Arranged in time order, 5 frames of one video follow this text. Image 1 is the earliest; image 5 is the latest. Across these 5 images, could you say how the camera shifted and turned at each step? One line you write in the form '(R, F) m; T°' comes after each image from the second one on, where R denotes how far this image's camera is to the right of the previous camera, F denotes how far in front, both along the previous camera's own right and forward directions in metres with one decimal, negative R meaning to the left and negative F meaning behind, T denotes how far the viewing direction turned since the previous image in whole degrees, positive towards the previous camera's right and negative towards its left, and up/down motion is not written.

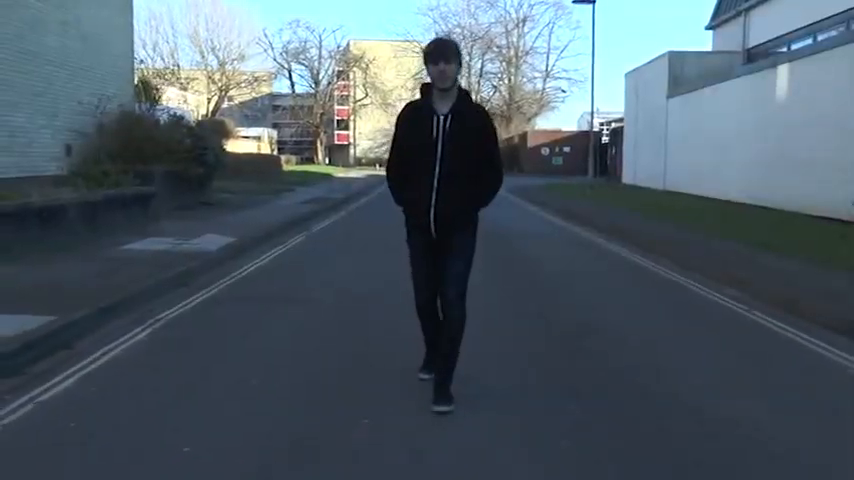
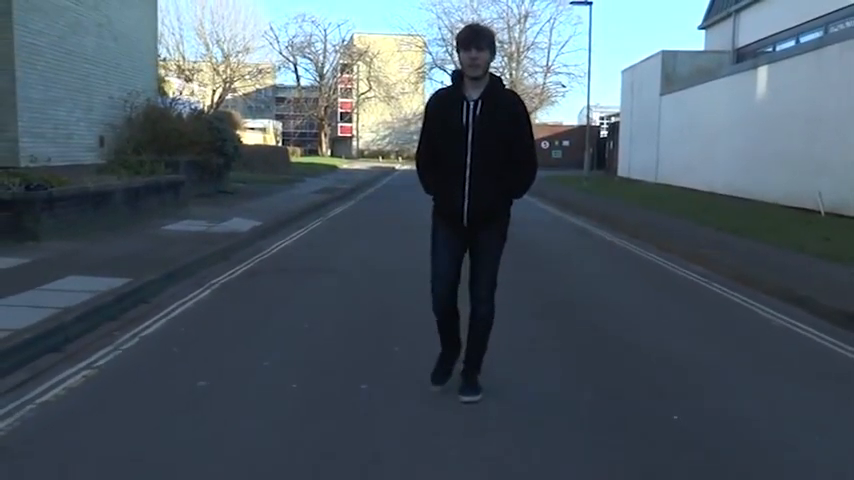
(-0.1, -1.8) m; 0°
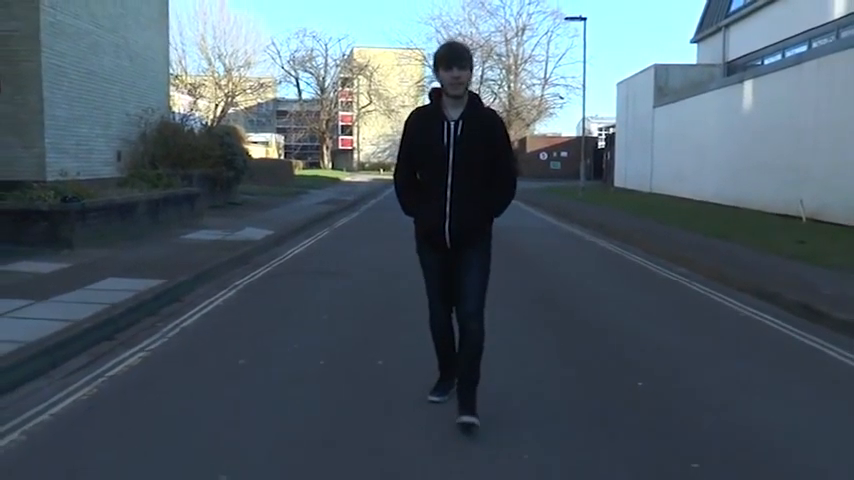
(0.0, -1.1) m; 0°
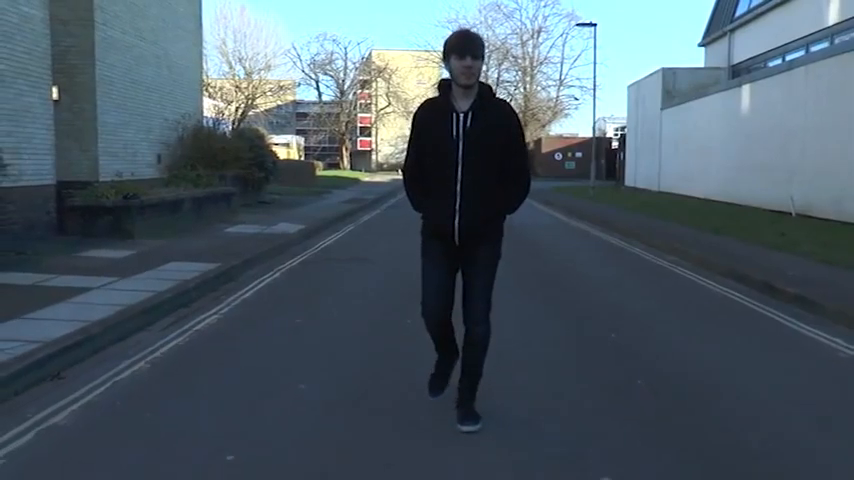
(0.0, -1.9) m; -1°
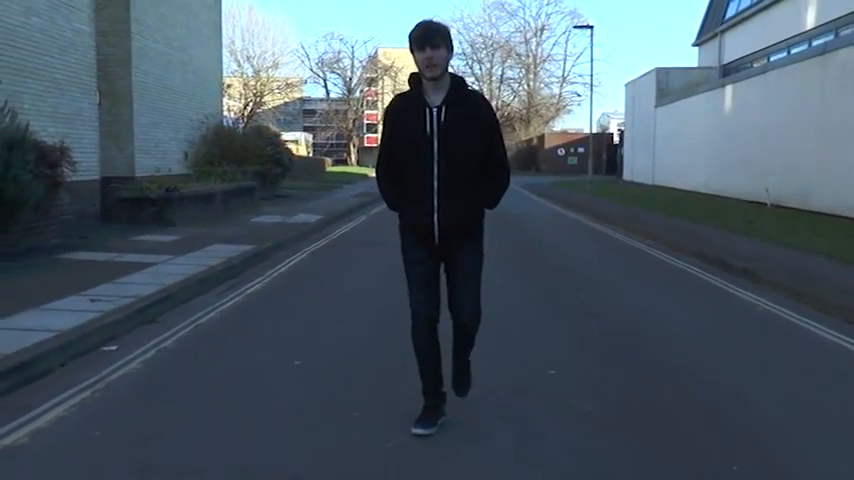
(0.0, -2.2) m; 0°
